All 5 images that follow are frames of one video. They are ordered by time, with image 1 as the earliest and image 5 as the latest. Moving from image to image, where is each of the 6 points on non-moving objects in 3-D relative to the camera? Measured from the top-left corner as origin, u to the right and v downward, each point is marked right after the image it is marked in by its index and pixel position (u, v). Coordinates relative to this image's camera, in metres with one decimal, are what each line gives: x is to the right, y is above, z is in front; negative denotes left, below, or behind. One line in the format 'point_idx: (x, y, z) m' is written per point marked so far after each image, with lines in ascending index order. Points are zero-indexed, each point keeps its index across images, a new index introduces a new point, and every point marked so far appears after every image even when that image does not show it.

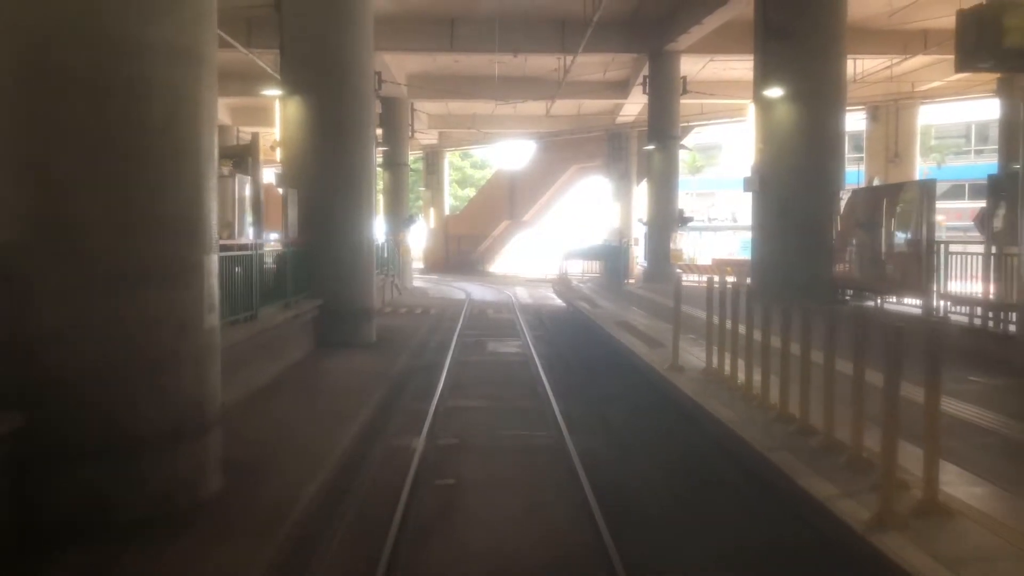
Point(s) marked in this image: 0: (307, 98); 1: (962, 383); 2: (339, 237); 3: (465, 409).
0: (-3.9, +3.6, +15.8) m
1: (+5.4, -1.1, +10.1) m
2: (-3.3, +1.0, +16.1) m
3: (-0.6, -1.6, +11.5) m
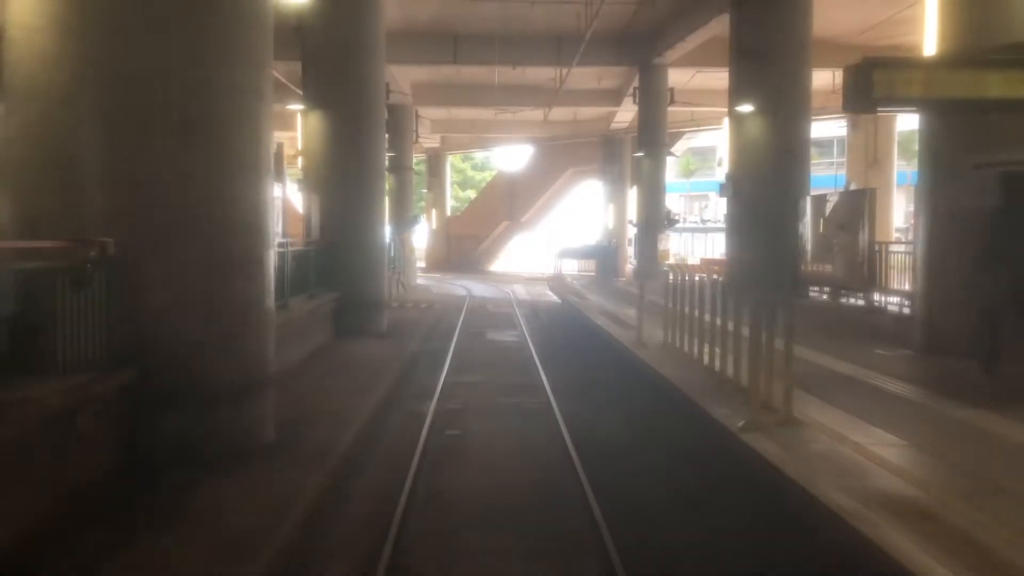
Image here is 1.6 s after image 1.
0: (-4.0, +3.7, +17.6) m
1: (+5.4, -1.0, +11.9) m
2: (-3.4, +1.1, +17.9) m
3: (-0.7, -1.5, +13.3) m
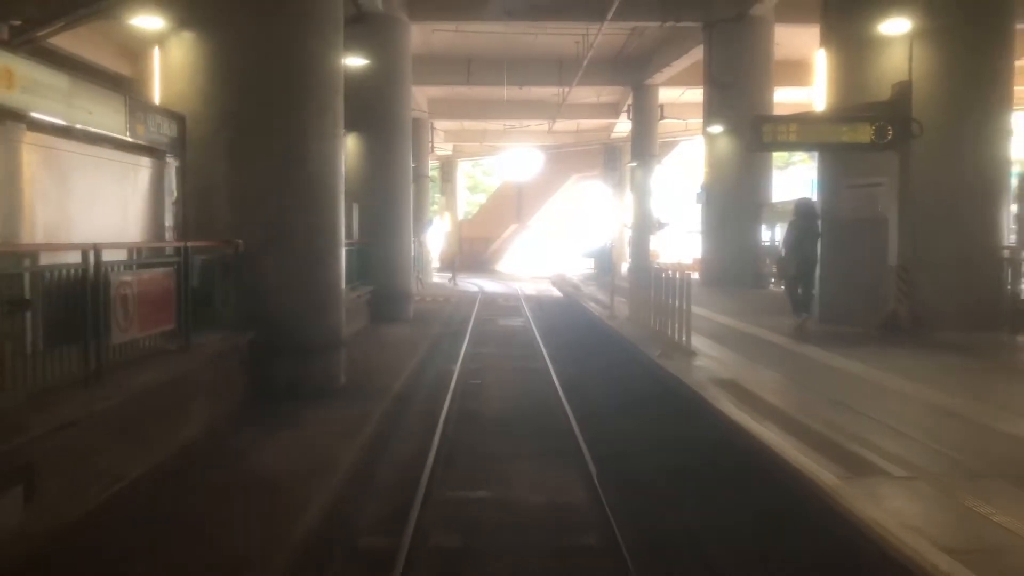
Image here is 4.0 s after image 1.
0: (-3.8, +3.9, +20.9) m
1: (+5.5, -0.8, +15.1) m
2: (-3.2, +1.3, +21.2) m
3: (-0.6, -1.3, +16.6) m
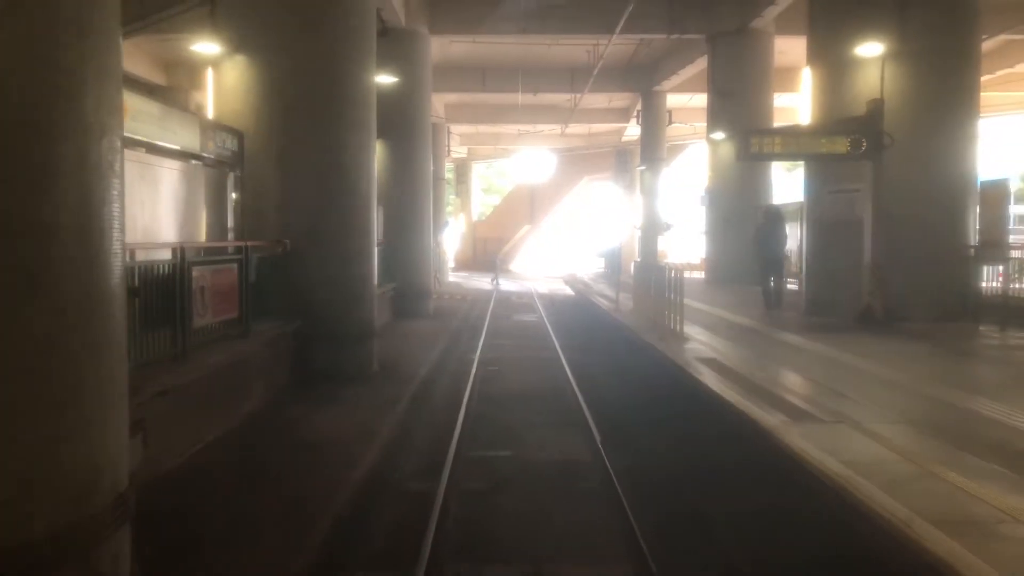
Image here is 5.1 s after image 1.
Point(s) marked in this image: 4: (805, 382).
0: (-3.4, +4.0, +22.3) m
1: (+5.8, -0.7, +16.4) m
2: (-2.8, +1.3, +22.6) m
3: (-0.3, -1.3, +17.9) m
4: (+3.6, -1.2, +10.1) m
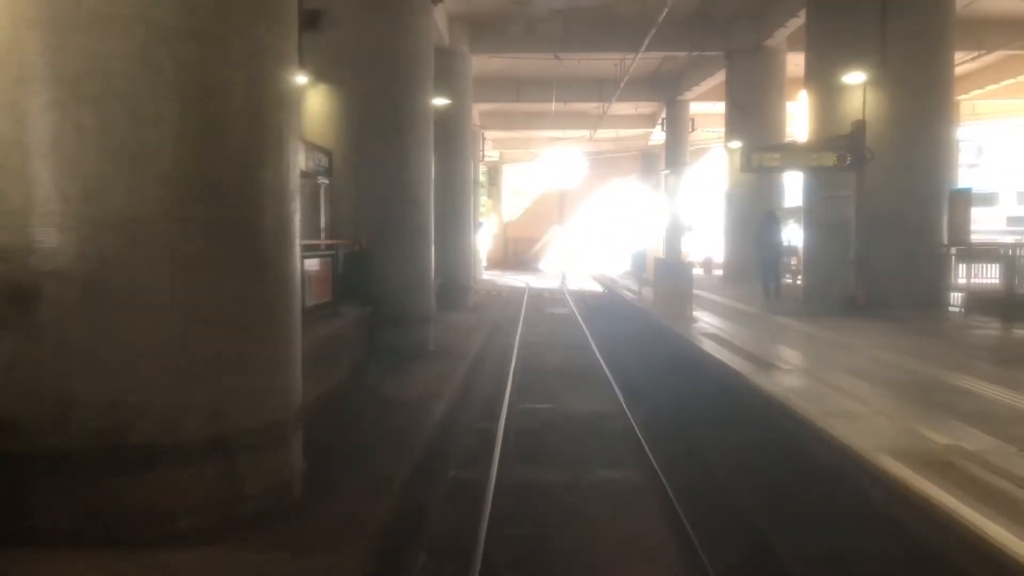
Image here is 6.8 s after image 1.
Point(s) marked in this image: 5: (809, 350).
0: (-2.4, +4.1, +24.7) m
1: (+6.6, -0.6, +18.4) m
2: (-1.8, +1.5, +24.9) m
3: (+0.6, -1.1, +20.2) m
4: (+4.2, -1.0, +12.3) m
5: (+4.5, -1.0, +12.4) m
